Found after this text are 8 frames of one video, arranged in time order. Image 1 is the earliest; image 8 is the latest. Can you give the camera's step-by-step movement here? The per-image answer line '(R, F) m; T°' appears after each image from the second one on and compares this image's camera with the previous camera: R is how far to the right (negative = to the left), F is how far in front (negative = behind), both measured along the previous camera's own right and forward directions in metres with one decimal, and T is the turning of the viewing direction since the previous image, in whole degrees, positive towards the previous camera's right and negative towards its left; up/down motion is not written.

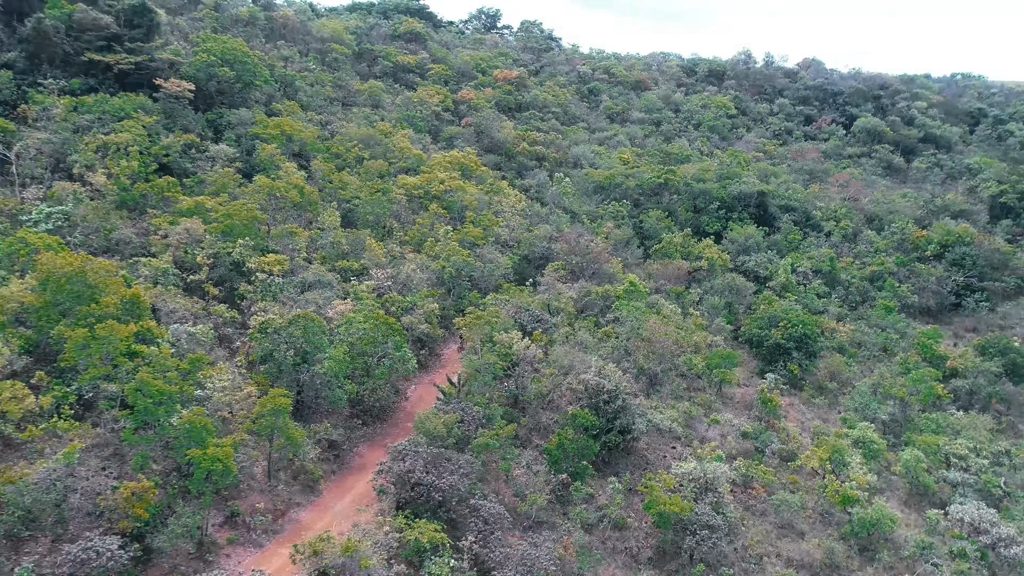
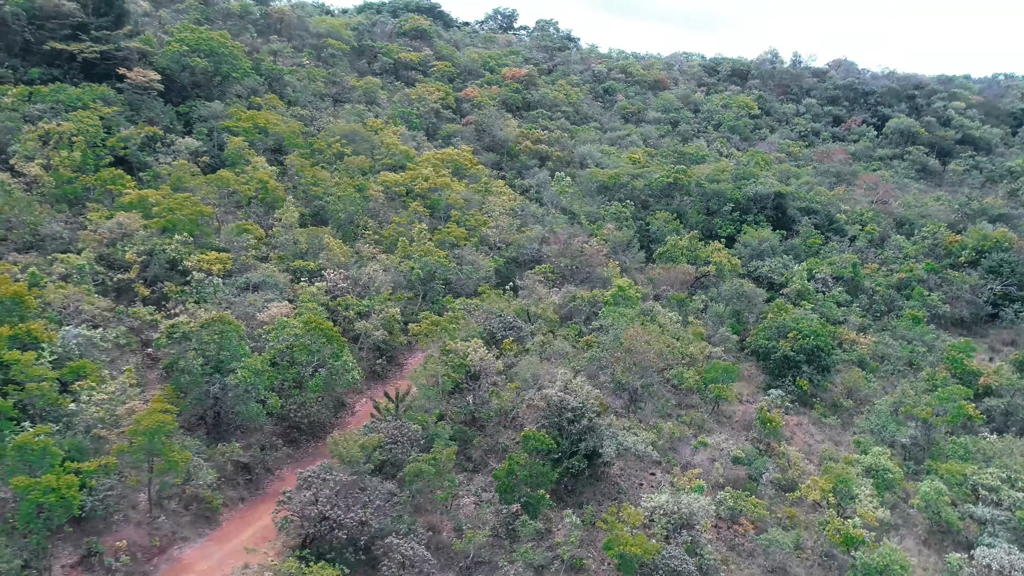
(+1.8, +2.4) m; -2°
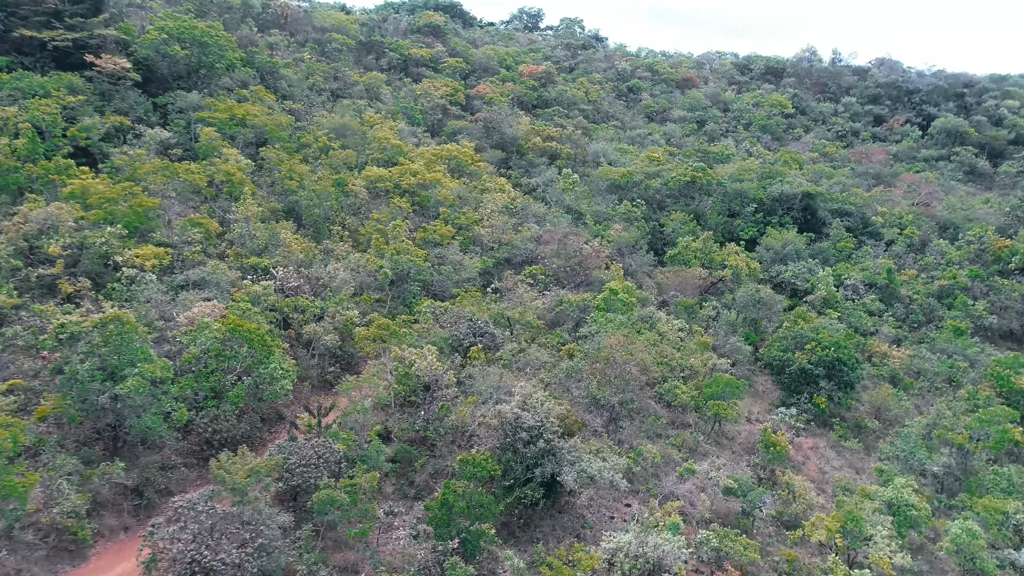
(+1.8, +2.4) m; -3°
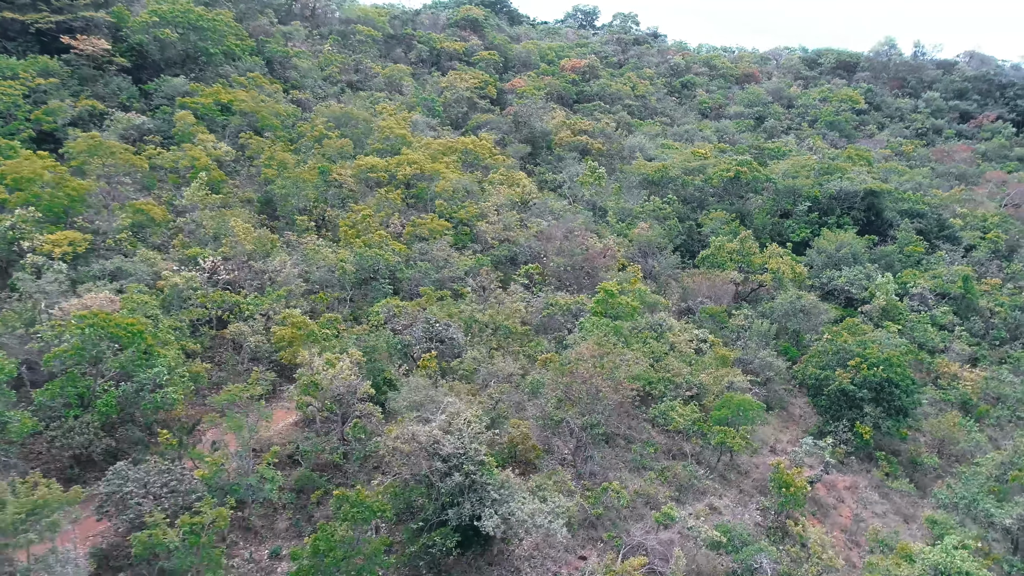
(+2.4, +3.2) m; -6°
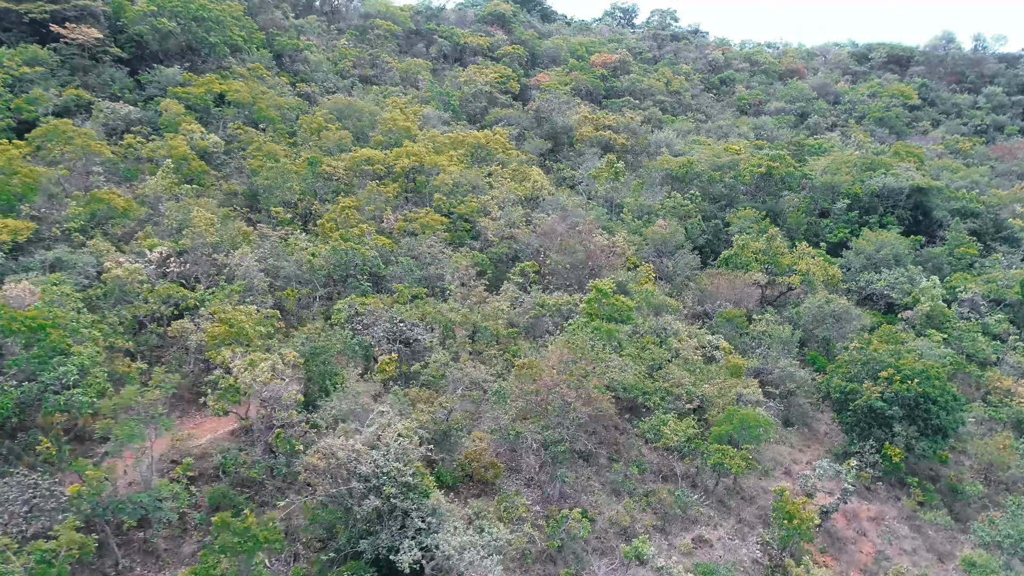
(+1.5, +1.9) m; -4°
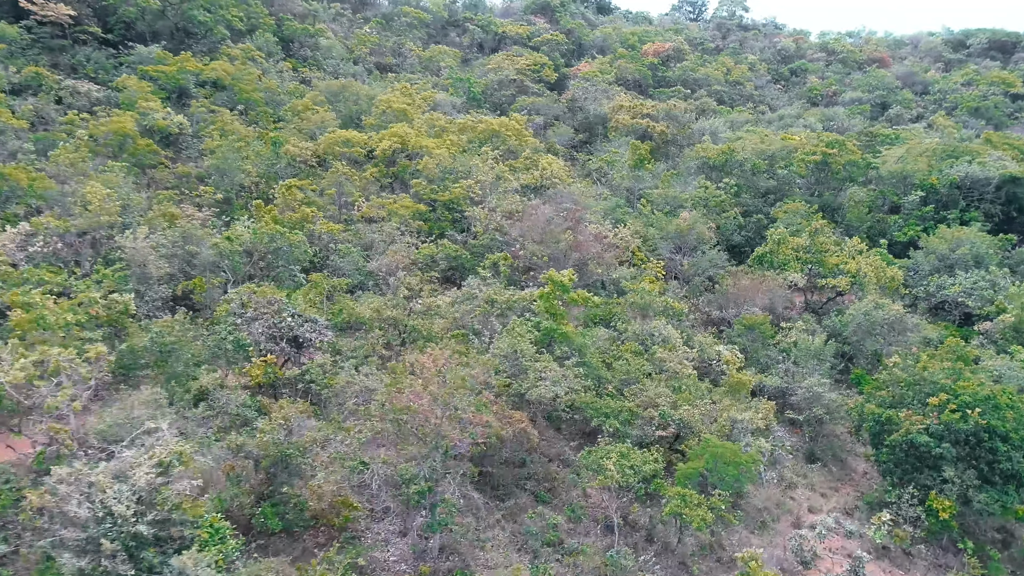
(+2.7, +3.4) m; -7°
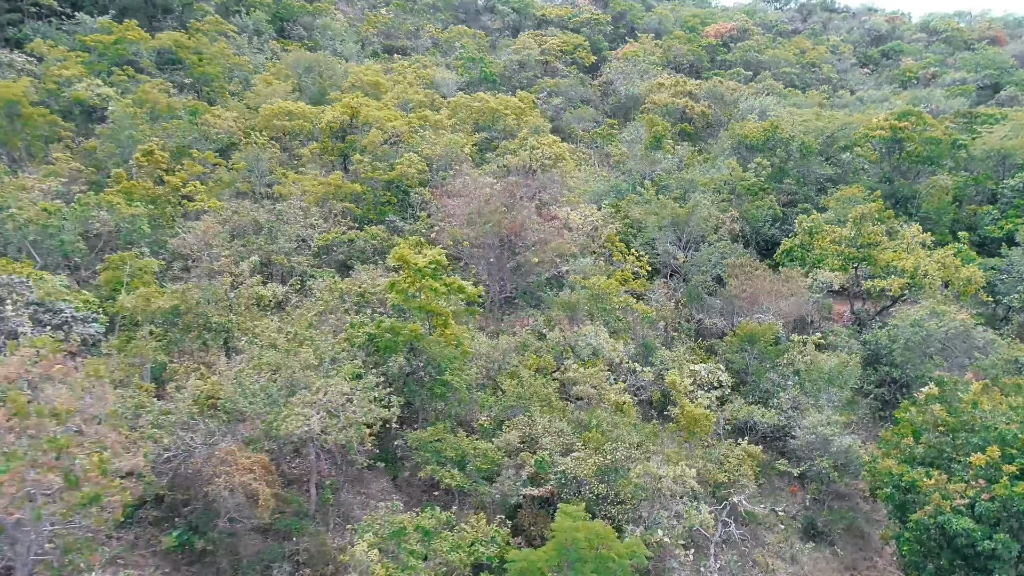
(+3.3, +4.3) m; -8°
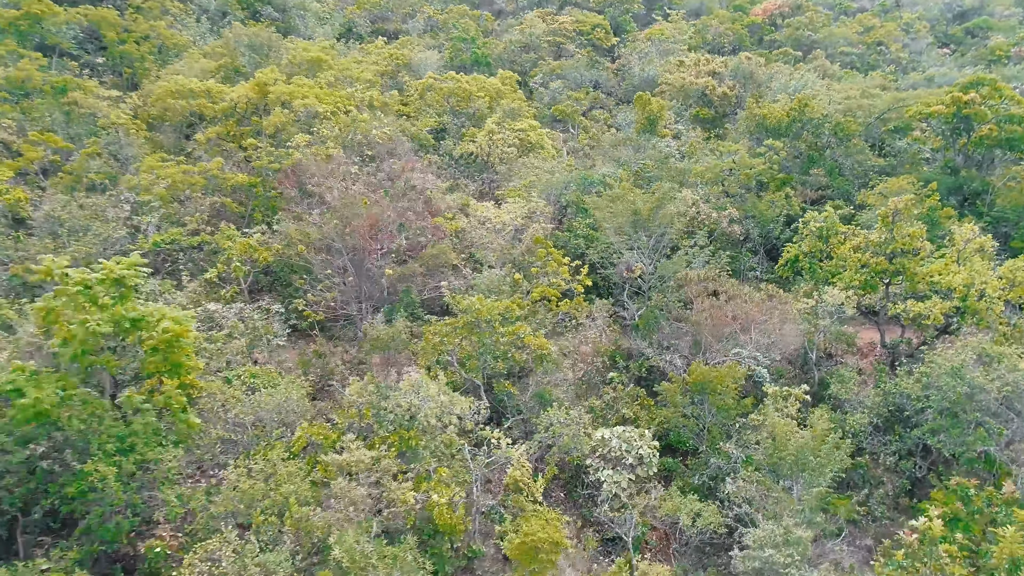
(+2.7, +3.9) m; -6°
